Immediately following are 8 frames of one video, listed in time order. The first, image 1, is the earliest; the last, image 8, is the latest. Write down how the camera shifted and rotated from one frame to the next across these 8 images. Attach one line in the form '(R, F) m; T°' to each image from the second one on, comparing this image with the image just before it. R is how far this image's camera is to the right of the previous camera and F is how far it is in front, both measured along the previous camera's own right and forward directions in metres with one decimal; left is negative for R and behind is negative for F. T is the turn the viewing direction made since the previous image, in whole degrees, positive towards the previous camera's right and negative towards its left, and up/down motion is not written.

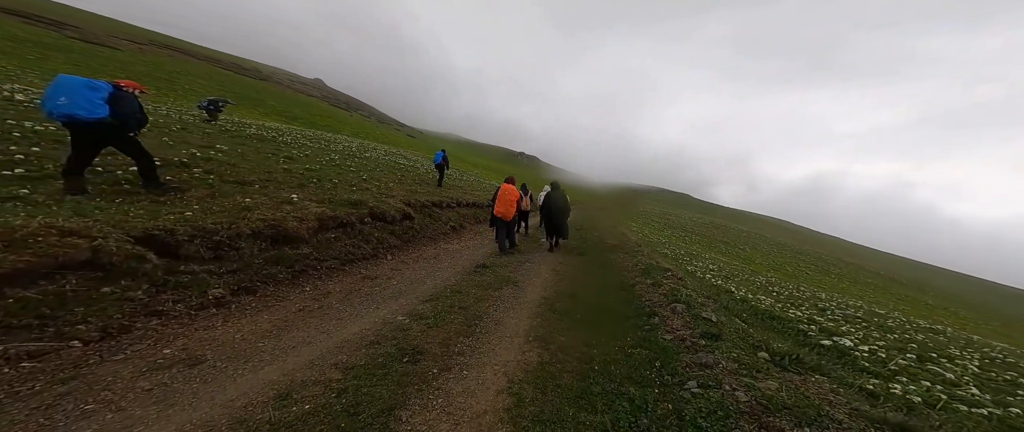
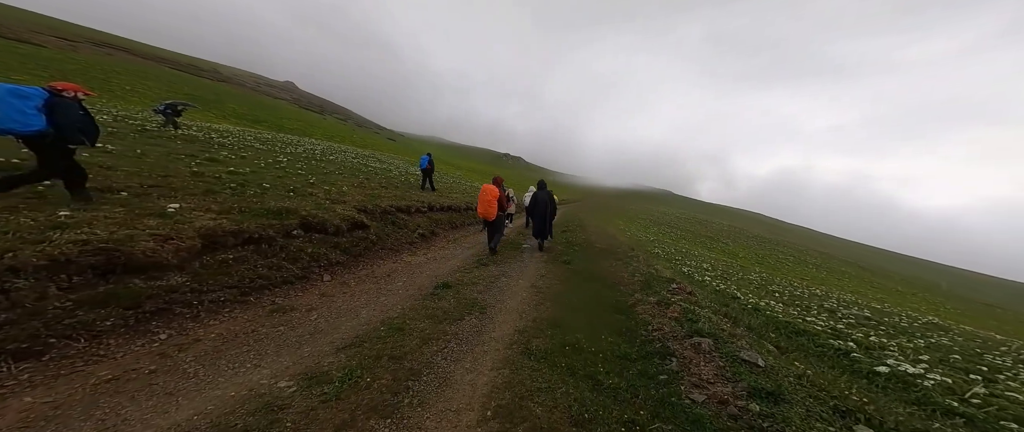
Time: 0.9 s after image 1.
(+0.8, +3.3) m; +2°
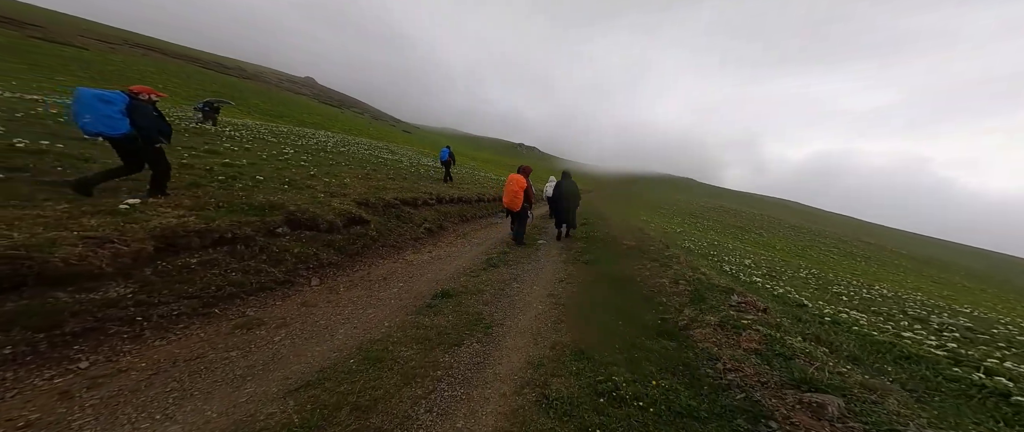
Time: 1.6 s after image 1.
(+0.3, +2.4) m; -4°
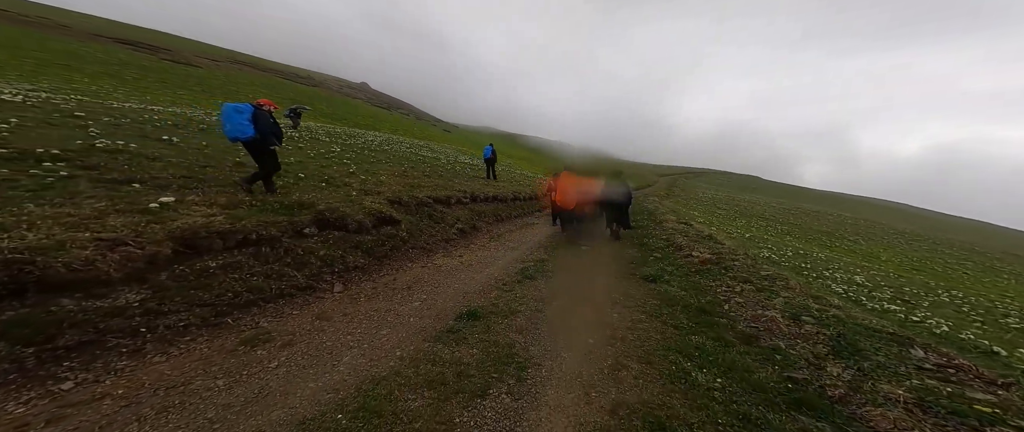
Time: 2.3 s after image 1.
(+0.1, +2.2) m; -10°
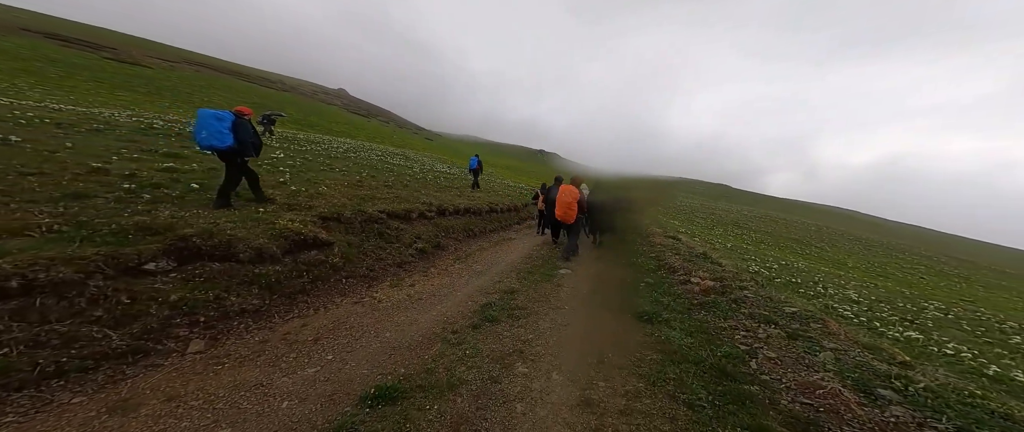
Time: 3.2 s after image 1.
(+0.8, +2.7) m; +3°
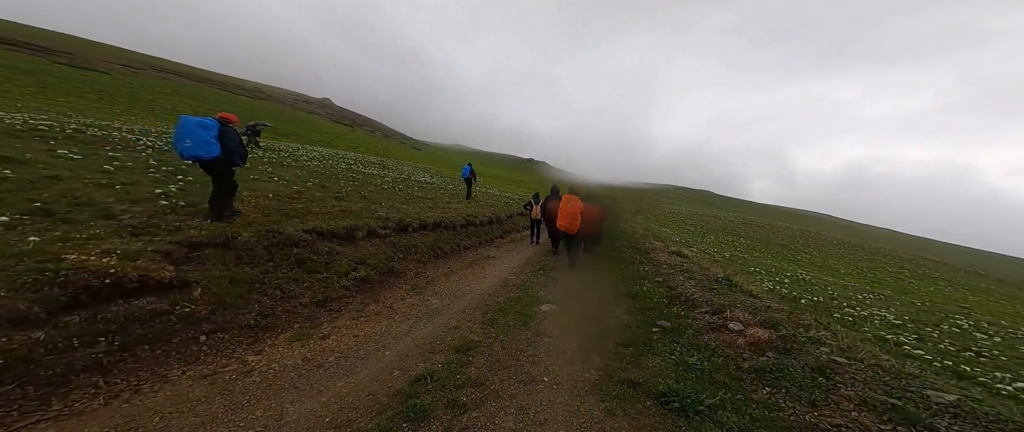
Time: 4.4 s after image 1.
(+0.9, +3.7) m; +1°
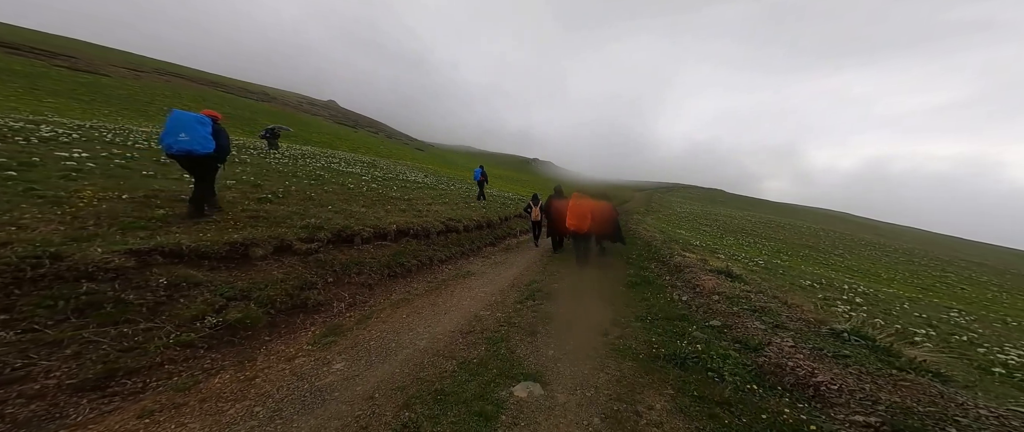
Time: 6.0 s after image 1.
(+1.2, +4.9) m; -3°
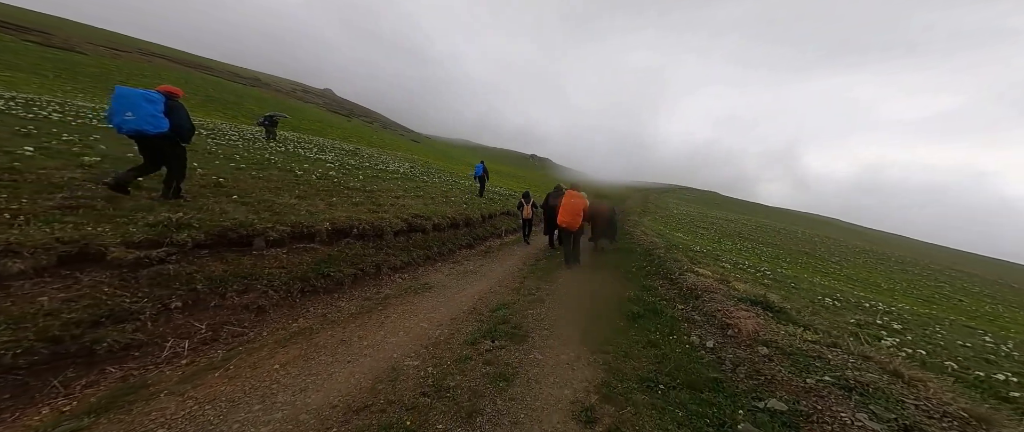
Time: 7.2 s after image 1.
(+1.1, +3.5) m; 0°
